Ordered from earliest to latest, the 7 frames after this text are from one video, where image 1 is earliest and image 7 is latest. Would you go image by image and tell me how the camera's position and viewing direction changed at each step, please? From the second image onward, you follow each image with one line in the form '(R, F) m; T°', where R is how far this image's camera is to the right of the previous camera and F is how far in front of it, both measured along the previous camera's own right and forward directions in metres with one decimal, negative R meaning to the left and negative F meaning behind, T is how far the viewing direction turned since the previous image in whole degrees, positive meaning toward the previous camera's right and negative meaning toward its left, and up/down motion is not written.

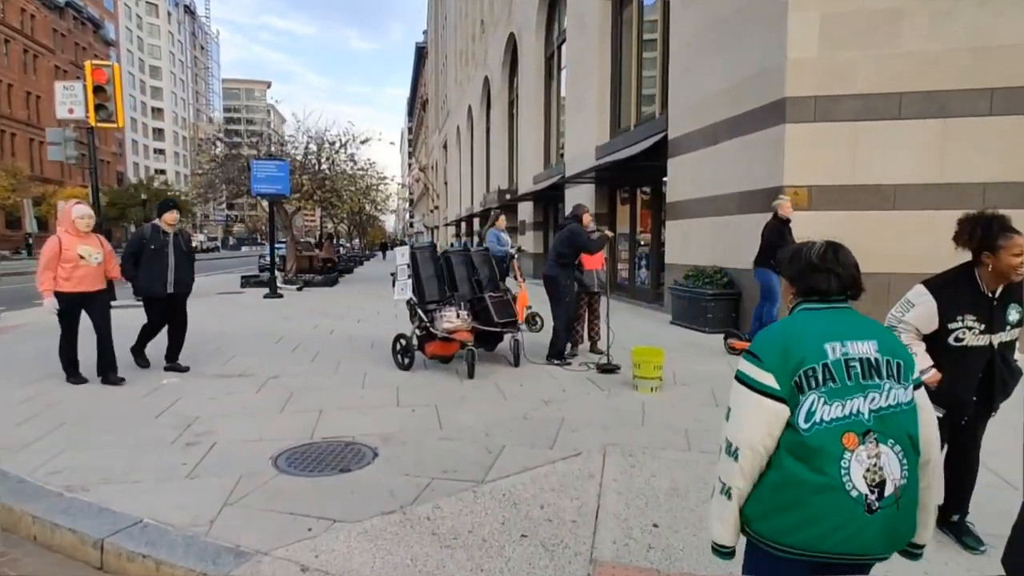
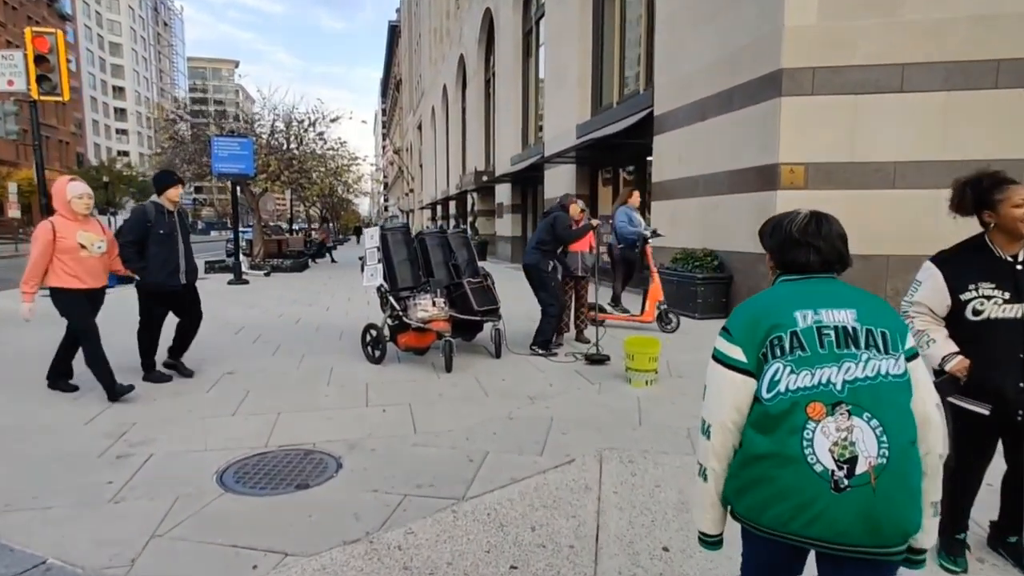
(0.0, +0.6) m; +2°
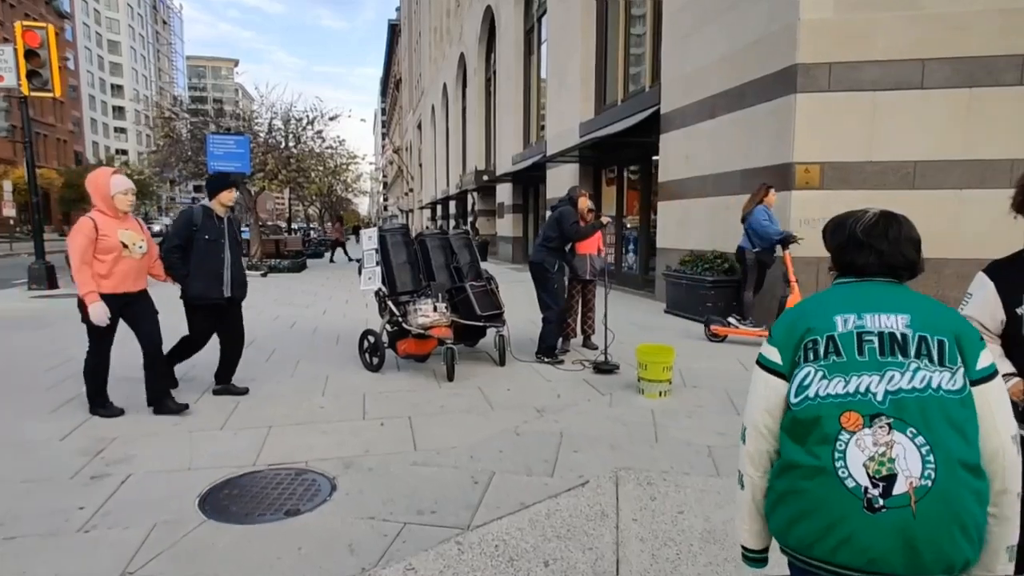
(-0.1, +0.3) m; 0°
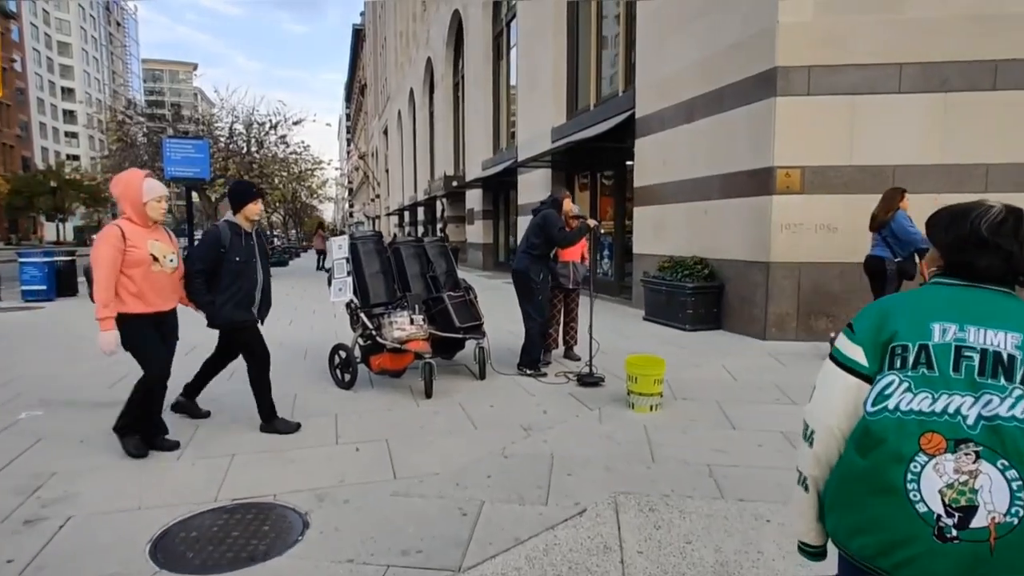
(-0.1, +0.3) m; +3°
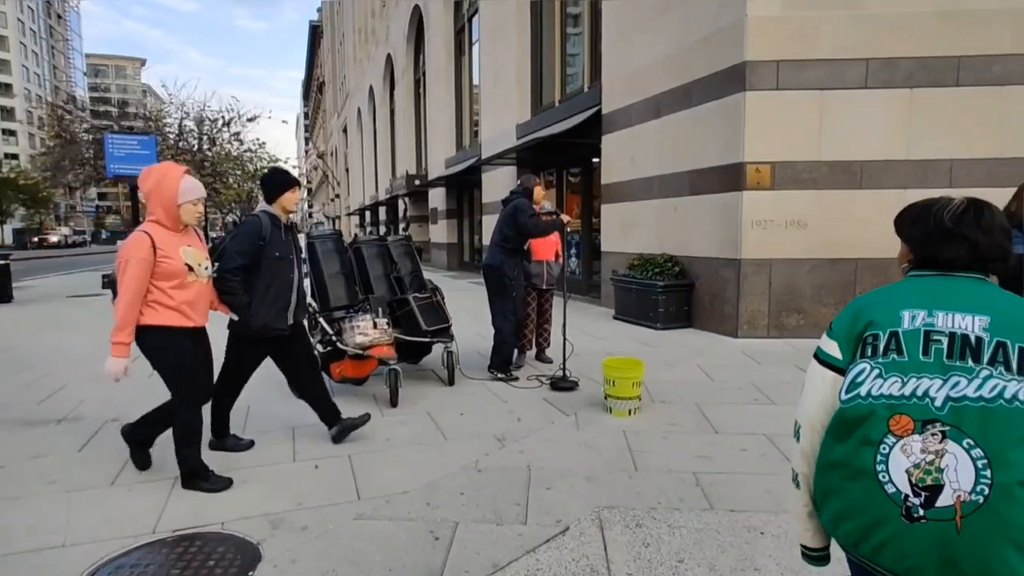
(-0.1, +0.3) m; +3°
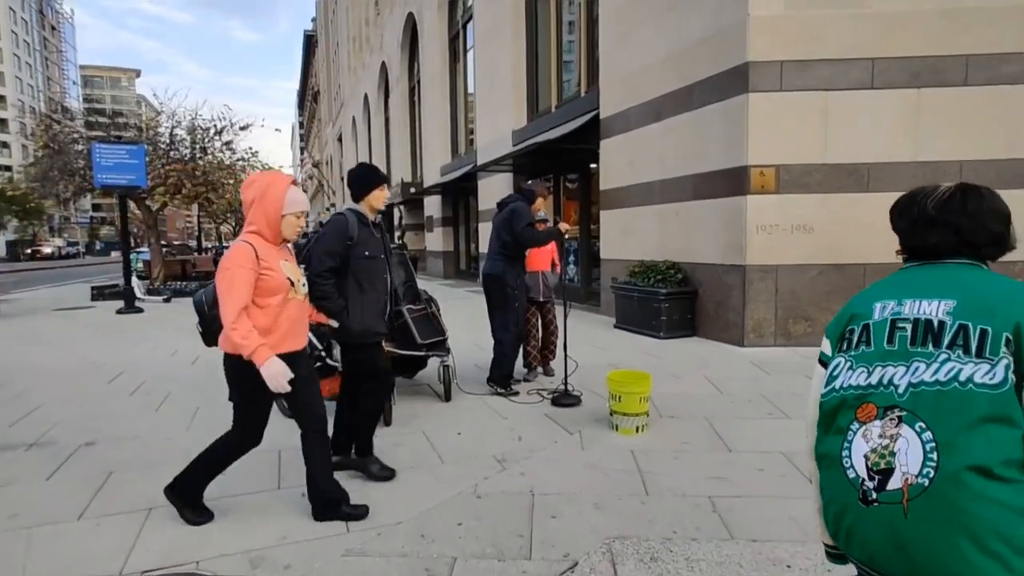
(0.0, +0.3) m; 0°
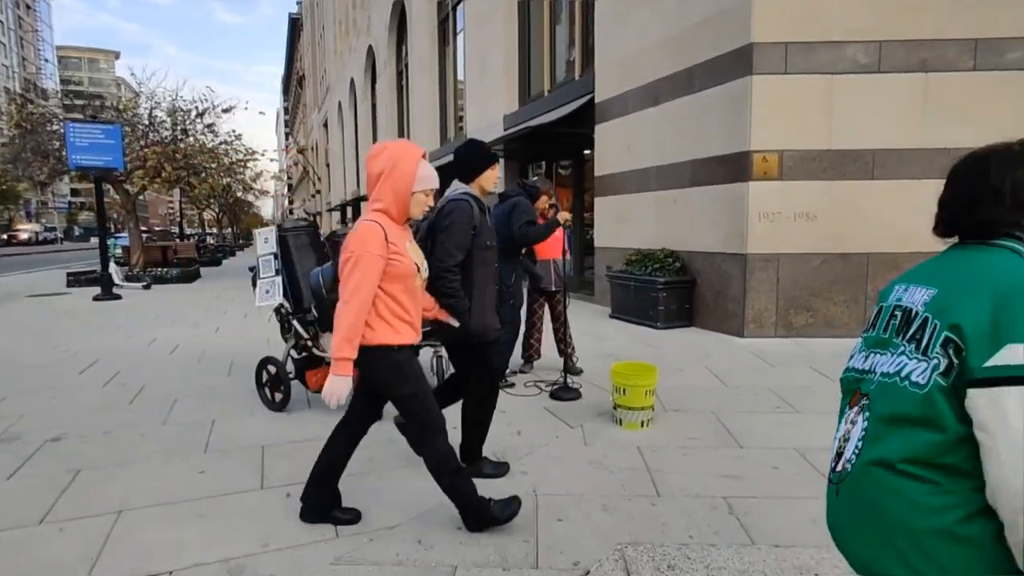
(-0.1, +0.3) m; +1°
